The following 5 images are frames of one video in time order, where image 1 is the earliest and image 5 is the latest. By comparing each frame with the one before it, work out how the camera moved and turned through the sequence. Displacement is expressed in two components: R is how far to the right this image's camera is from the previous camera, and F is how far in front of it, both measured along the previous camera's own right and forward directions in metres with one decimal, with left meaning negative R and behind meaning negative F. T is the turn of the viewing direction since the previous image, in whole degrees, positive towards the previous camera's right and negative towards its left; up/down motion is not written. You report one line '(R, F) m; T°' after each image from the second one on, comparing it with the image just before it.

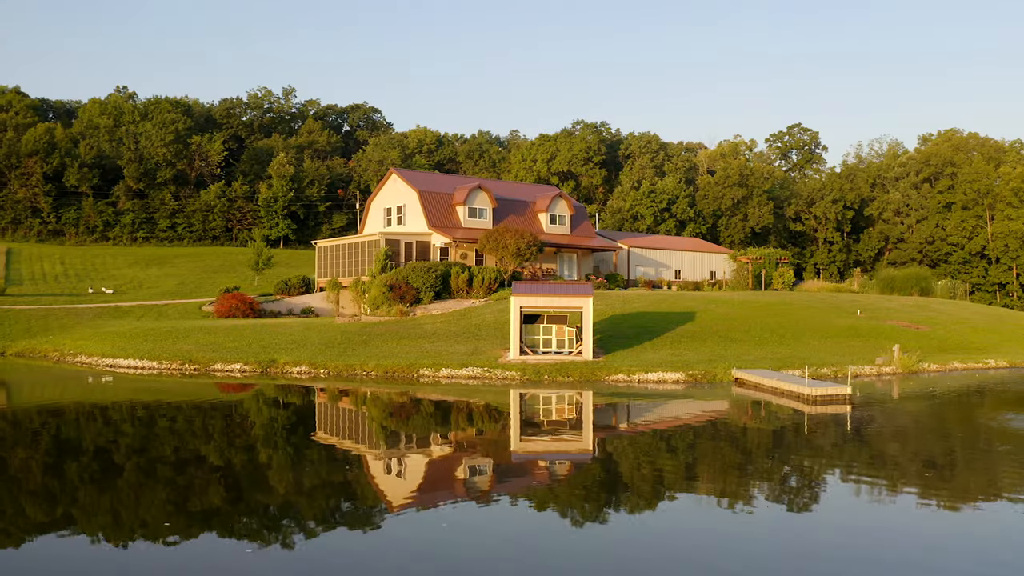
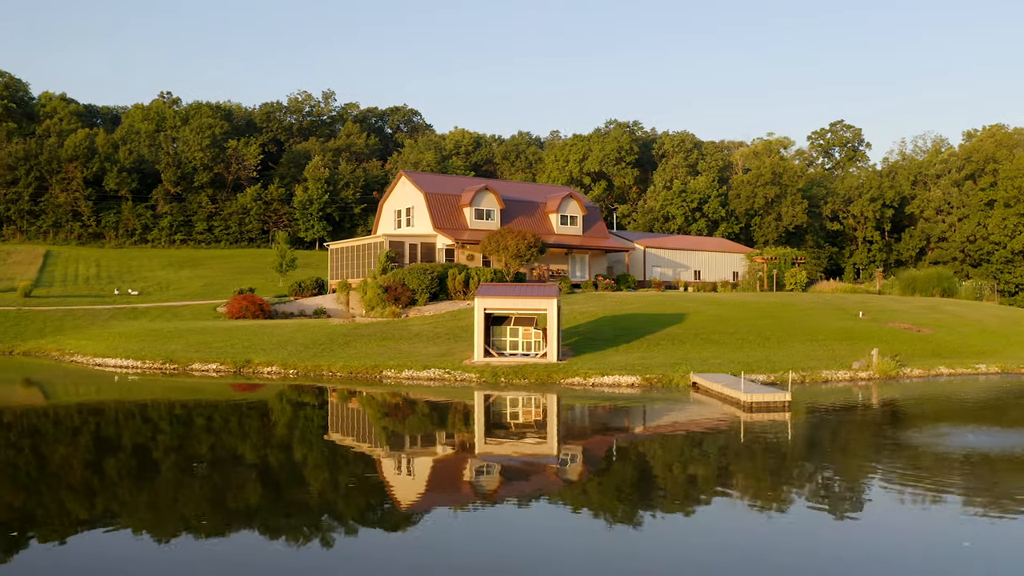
(+3.6, +0.7) m; -4°
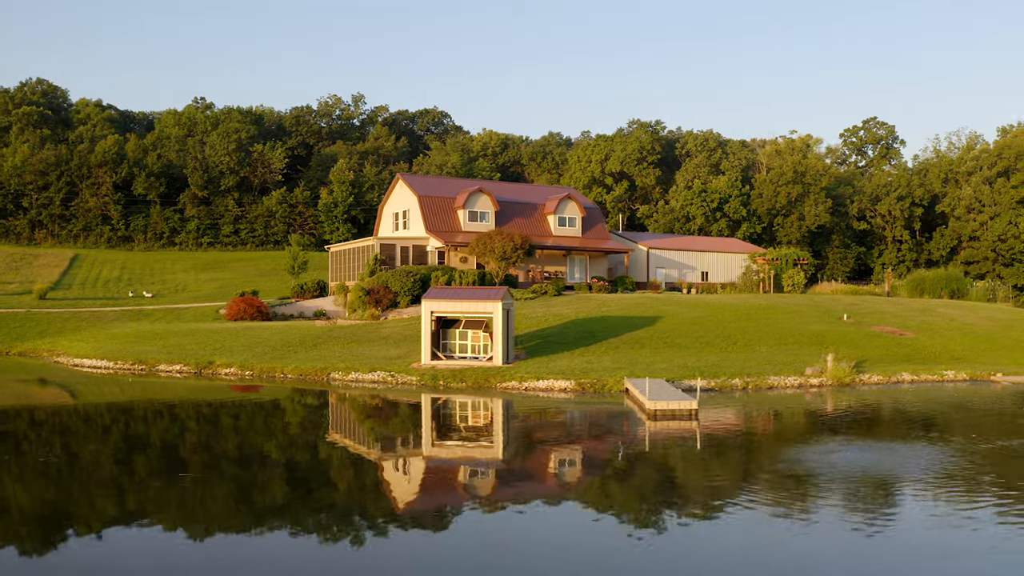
(+4.0, +0.5) m; -3°
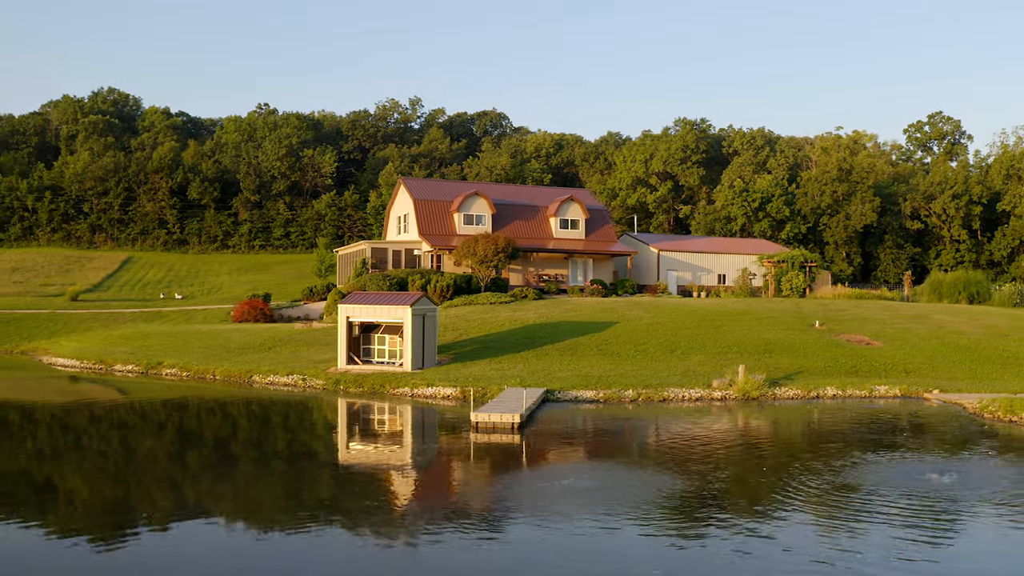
(+6.8, +1.0) m; -6°
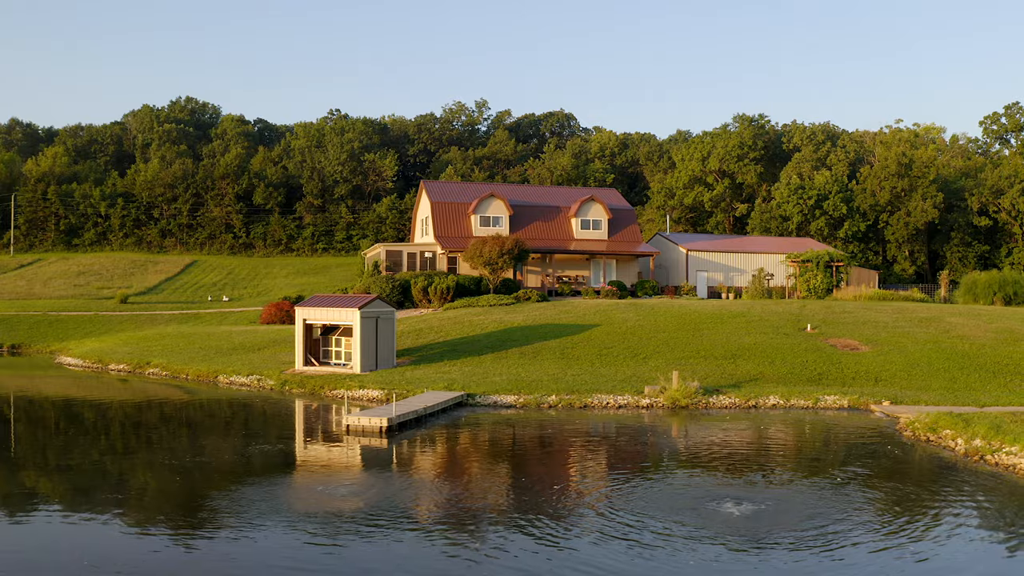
(+5.6, +0.6) m; -6°
